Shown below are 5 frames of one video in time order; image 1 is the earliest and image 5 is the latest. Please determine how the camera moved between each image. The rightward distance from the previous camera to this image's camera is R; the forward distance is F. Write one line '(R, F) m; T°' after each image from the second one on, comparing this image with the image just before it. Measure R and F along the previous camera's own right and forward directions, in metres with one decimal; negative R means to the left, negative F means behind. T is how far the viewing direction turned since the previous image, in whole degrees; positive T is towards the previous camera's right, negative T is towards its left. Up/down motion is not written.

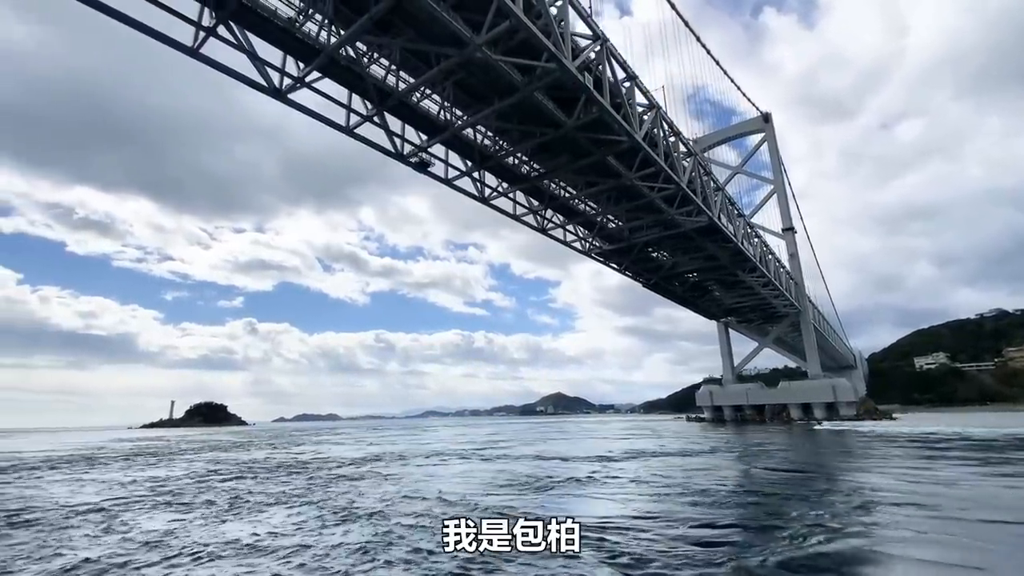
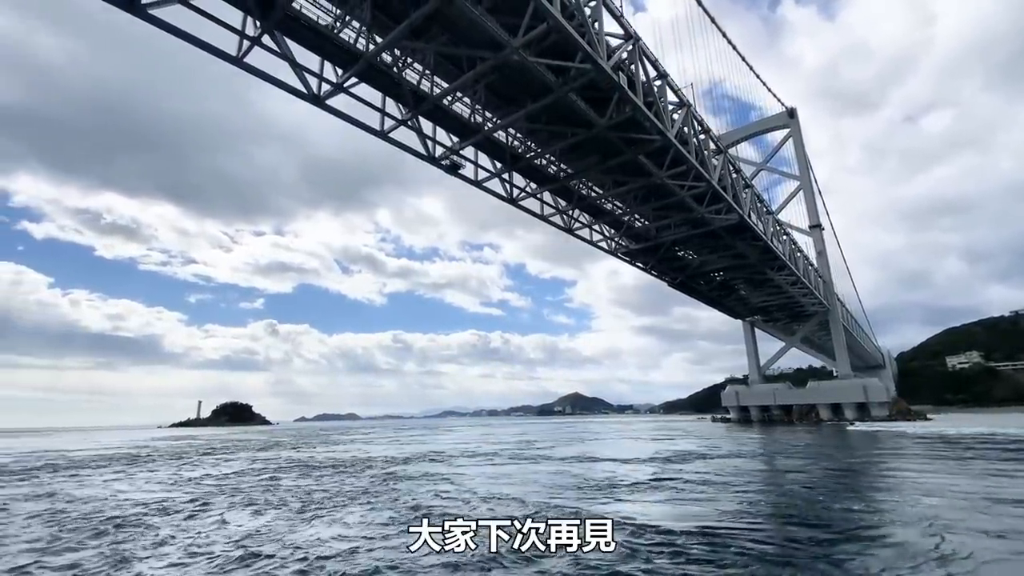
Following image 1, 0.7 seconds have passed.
(-0.3, 0.0) m; -2°
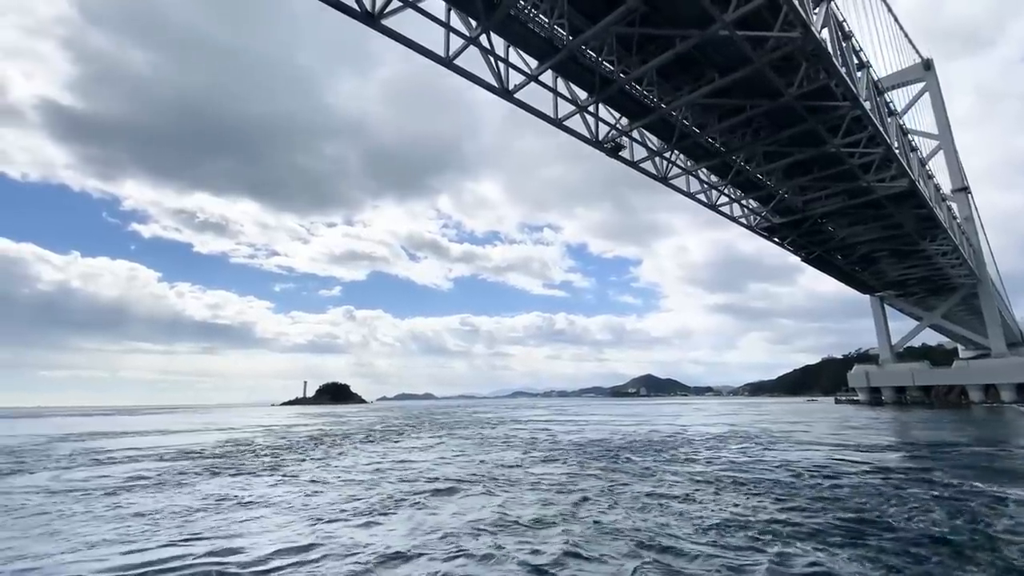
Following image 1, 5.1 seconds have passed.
(-2.5, -0.3) m; -8°
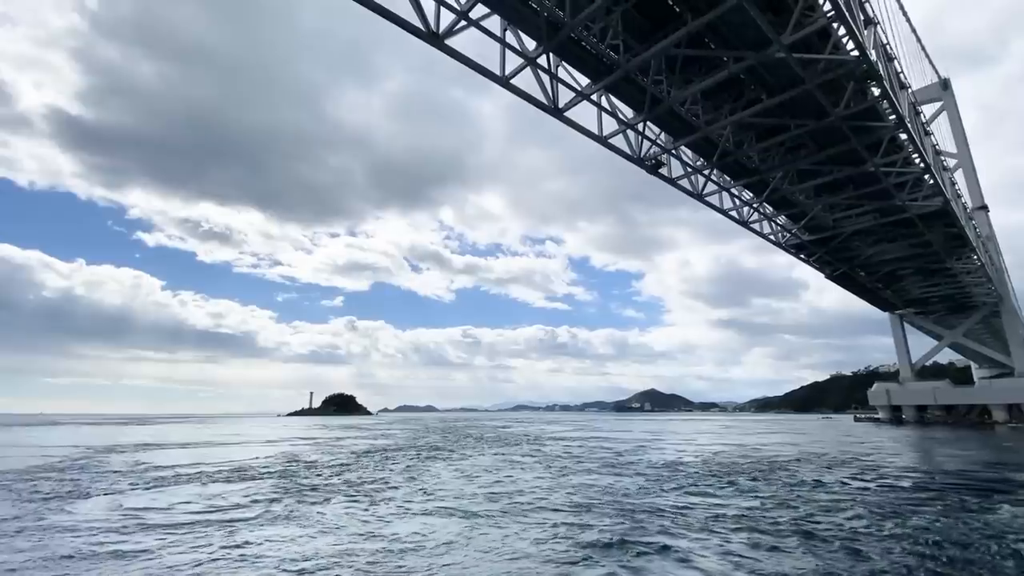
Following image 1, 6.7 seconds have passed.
(-1.0, -0.2) m; -1°
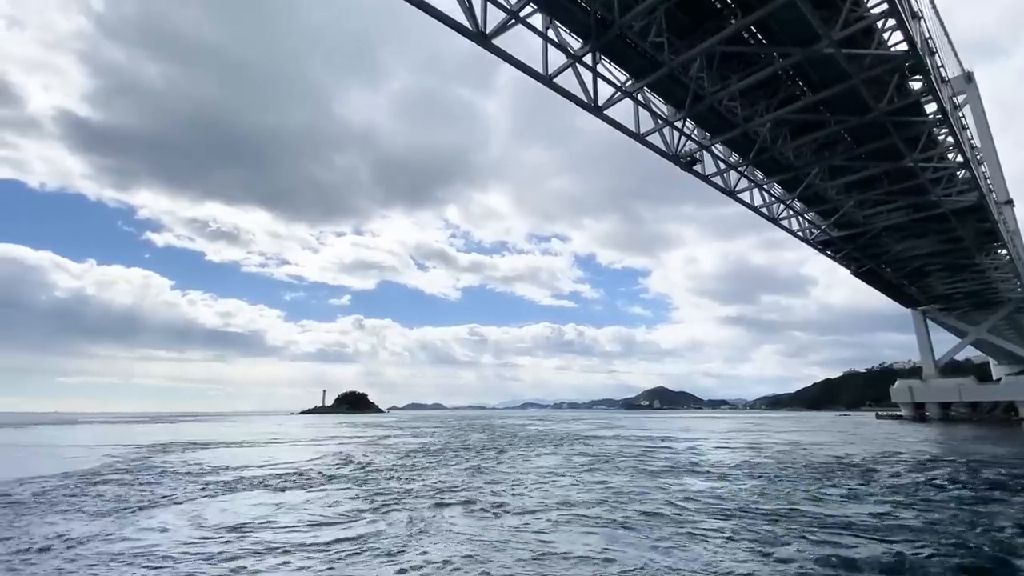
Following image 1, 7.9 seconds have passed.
(-0.7, 0.0) m; -1°
